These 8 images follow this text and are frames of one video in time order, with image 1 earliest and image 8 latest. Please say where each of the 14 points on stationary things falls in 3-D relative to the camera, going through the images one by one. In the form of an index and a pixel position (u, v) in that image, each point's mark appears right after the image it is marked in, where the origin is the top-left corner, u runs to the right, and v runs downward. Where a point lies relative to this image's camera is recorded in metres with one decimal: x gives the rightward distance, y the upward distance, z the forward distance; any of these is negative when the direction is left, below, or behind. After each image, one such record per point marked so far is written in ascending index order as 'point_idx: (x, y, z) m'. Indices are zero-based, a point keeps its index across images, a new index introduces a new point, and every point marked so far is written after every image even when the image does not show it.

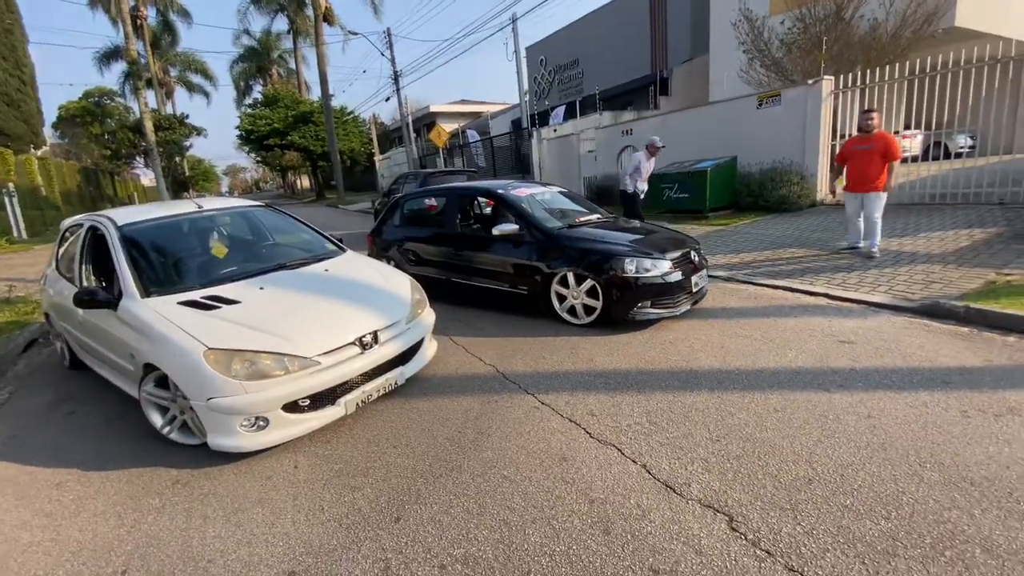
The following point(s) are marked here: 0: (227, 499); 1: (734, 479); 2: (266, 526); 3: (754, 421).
0: (-1.7, -1.3, +2.8) m
1: (+1.2, -1.1, +2.7) m
2: (-1.3, -1.3, +2.6) m
3: (+1.6, -0.9, +3.2) m
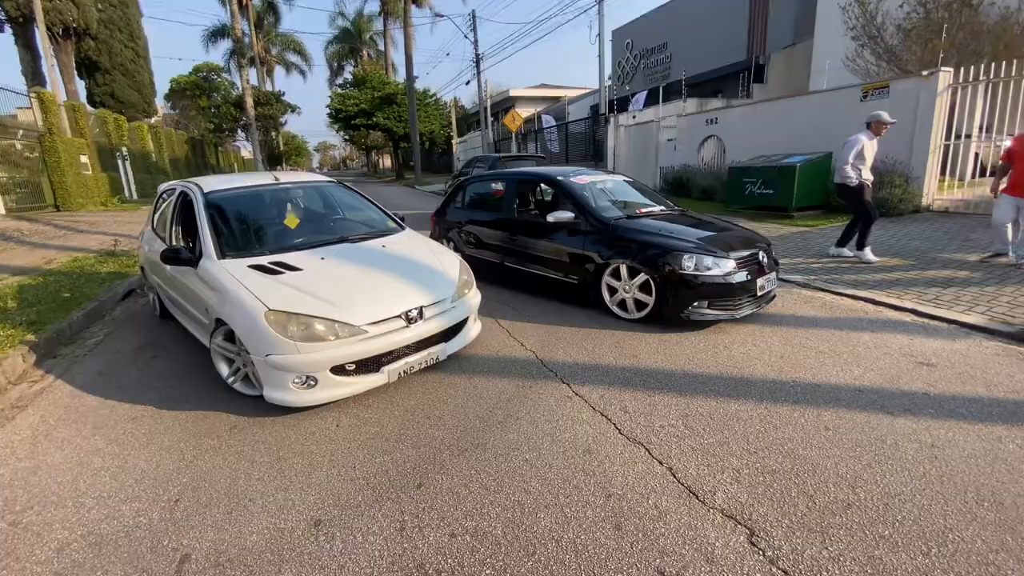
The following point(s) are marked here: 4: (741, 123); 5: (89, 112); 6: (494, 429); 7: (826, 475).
0: (-1.6, -1.0, +3.1) m
1: (+1.3, -1.1, +2.5) m
2: (-1.2, -1.1, +2.8) m
3: (+1.8, -0.9, +3.0) m
4: (+6.7, +4.8, +14.1) m
5: (-16.3, +6.7, +18.4) m
6: (-0.1, -0.9, +3.2) m
7: (+1.7, -1.1, +2.6) m
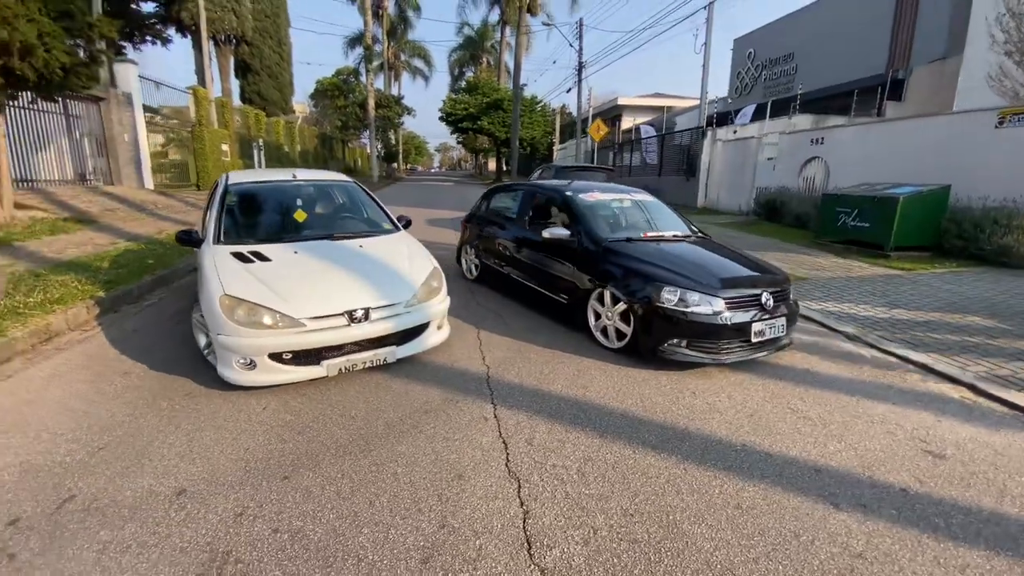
0: (-2.2, -0.9, +3.4) m
1: (+0.4, -1.3, +2.3) m
2: (-2.0, -1.0, +3.1) m
3: (+1.0, -1.2, +2.6) m
4: (+8.8, +3.7, +12.4) m
5: (-12.4, +8.0, +21.5) m
6: (-0.8, -1.0, +3.2) m
7: (+0.8, -1.3, +2.3) m
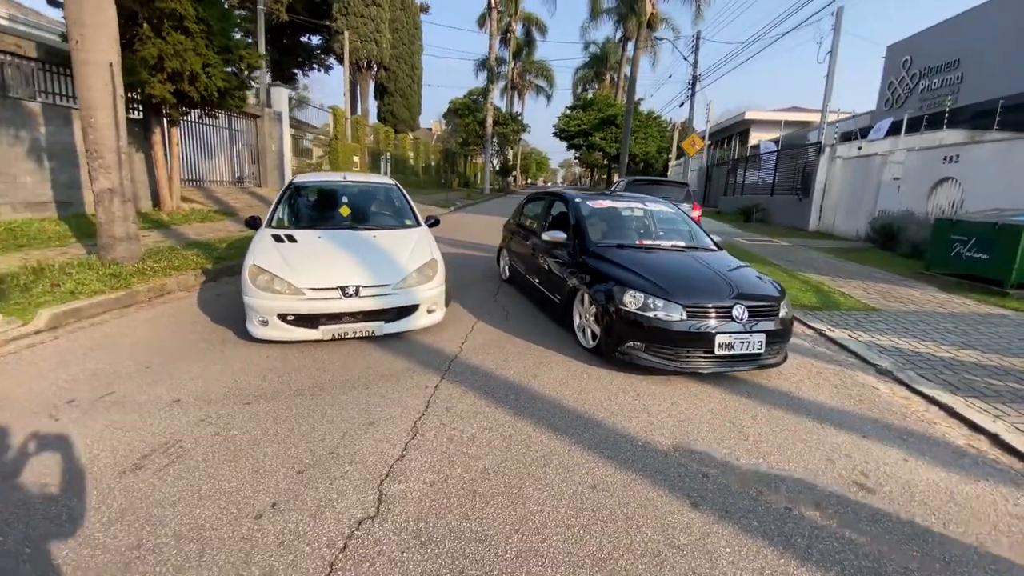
0: (-2.7, -0.6, +4.4) m
1: (-0.4, -1.2, +2.6) m
2: (-2.6, -0.7, +4.0) m
3: (+0.2, -1.1, +2.9) m
4: (+10.5, +2.7, +10.5) m
5: (-7.4, +8.4, +24.6) m
6: (-1.4, -0.8, +3.9) m
7: (0.0, -1.2, +2.5) m
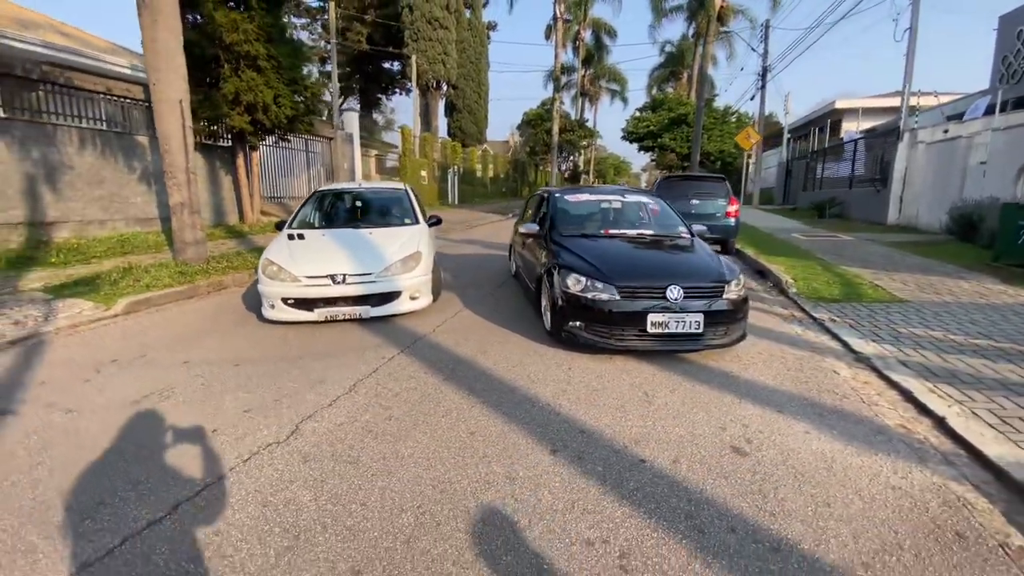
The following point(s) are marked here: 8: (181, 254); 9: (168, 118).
0: (-3.1, -0.5, +5.4) m
1: (-1.2, -1.0, +3.2) m
2: (-3.0, -0.6, +5.0) m
3: (-0.5, -1.0, +3.3) m
4: (+11.0, +2.8, +9.1) m
5: (-4.2, +8.1, +26.2) m
6: (-1.9, -0.7, +4.6) m
7: (-0.8, -1.0, +3.0) m
8: (-5.5, +0.6, +8.0) m
9: (-5.3, +2.6, +7.4) m
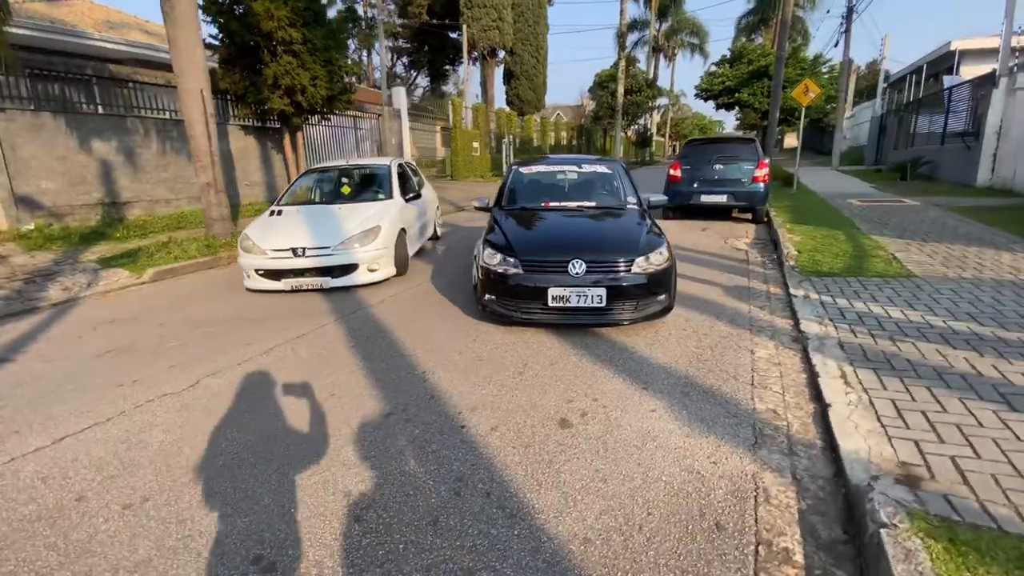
0: (-3.8, -0.2, +6.2) m
1: (-2.3, -0.8, +3.7) m
2: (-3.8, -0.3, +5.8) m
3: (-1.6, -0.8, +3.7) m
4: (+10.8, +3.2, +7.2) m
5: (-1.1, +9.7, +26.3) m
6: (-2.7, -0.4, +5.2) m
7: (-1.9, -0.8, +3.5) m
8: (-5.7, +1.1, +9.0) m
9: (-5.6, +3.1, +8.3) m
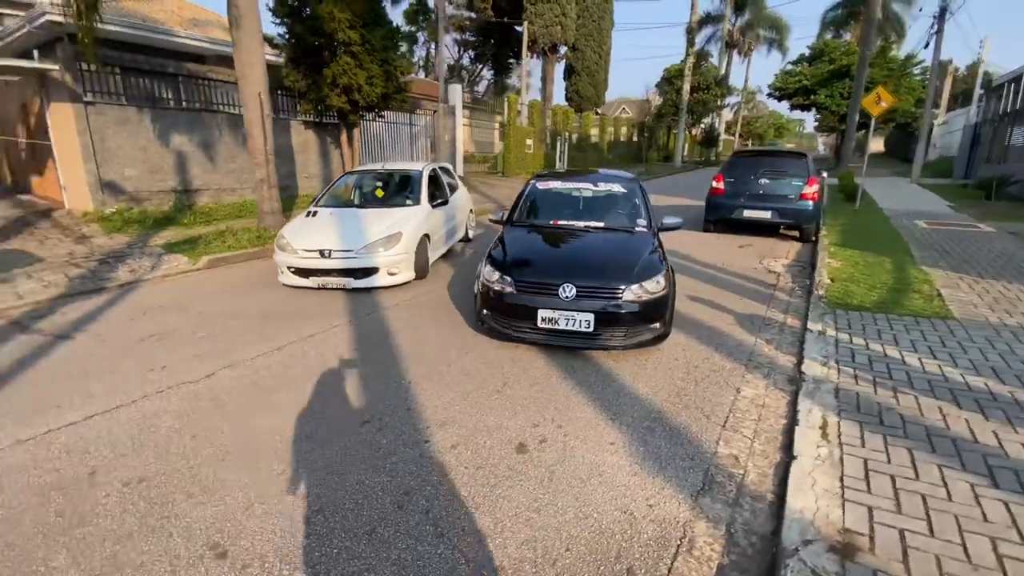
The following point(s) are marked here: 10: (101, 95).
0: (-3.6, -0.1, +6.8) m
1: (-2.4, -0.8, +4.2) m
2: (-3.7, -0.2, +6.4) m
3: (-1.8, -0.8, +4.1) m
4: (+11.1, +2.3, +6.0) m
5: (+2.0, +9.9, +26.2) m
6: (-2.7, -0.4, +5.7) m
7: (-2.1, -0.9, +3.9) m
8: (-5.1, +1.4, +9.8) m
9: (-4.9, +3.4, +9.0) m
10: (-8.8, +4.1, +10.3) m
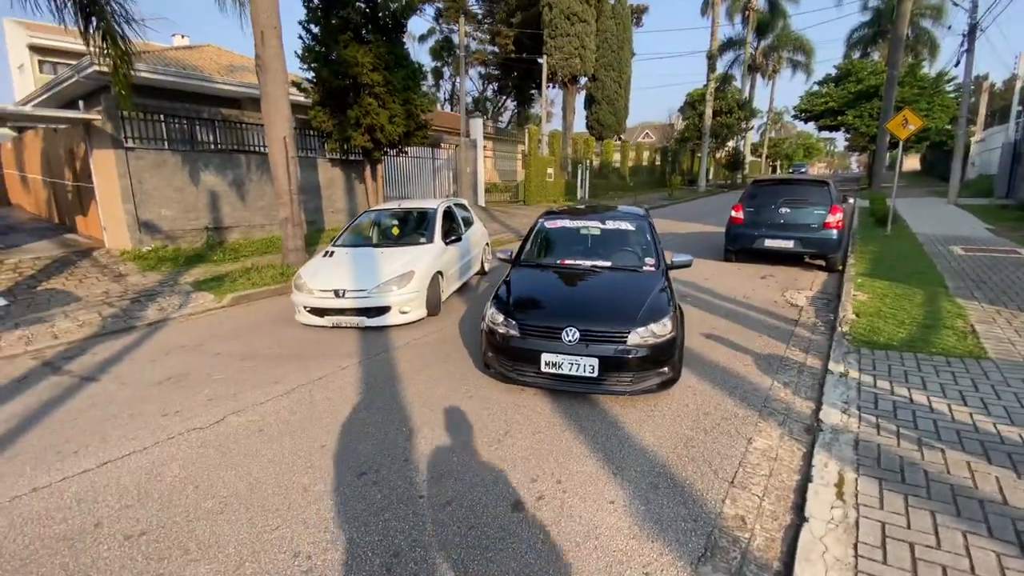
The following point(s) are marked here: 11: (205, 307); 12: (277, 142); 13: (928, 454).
0: (-3.4, -0.6, +6.9) m
1: (-2.4, -1.2, +4.2) m
2: (-3.5, -0.7, +6.5) m
3: (-1.7, -1.3, +4.1) m
4: (+11.2, +2.0, +5.5) m
5: (+3.2, +8.4, +26.5) m
6: (-2.6, -0.9, +5.8) m
7: (-2.1, -1.3, +4.0) m
8: (-4.7, +0.7, +10.1) m
9: (-4.7, +2.7, +9.4) m
10: (-8.5, +3.3, +10.9) m
11: (-5.2, -0.3, +8.2) m
12: (-4.6, +2.9, +9.4) m
13: (+3.2, -1.3, +3.6) m
